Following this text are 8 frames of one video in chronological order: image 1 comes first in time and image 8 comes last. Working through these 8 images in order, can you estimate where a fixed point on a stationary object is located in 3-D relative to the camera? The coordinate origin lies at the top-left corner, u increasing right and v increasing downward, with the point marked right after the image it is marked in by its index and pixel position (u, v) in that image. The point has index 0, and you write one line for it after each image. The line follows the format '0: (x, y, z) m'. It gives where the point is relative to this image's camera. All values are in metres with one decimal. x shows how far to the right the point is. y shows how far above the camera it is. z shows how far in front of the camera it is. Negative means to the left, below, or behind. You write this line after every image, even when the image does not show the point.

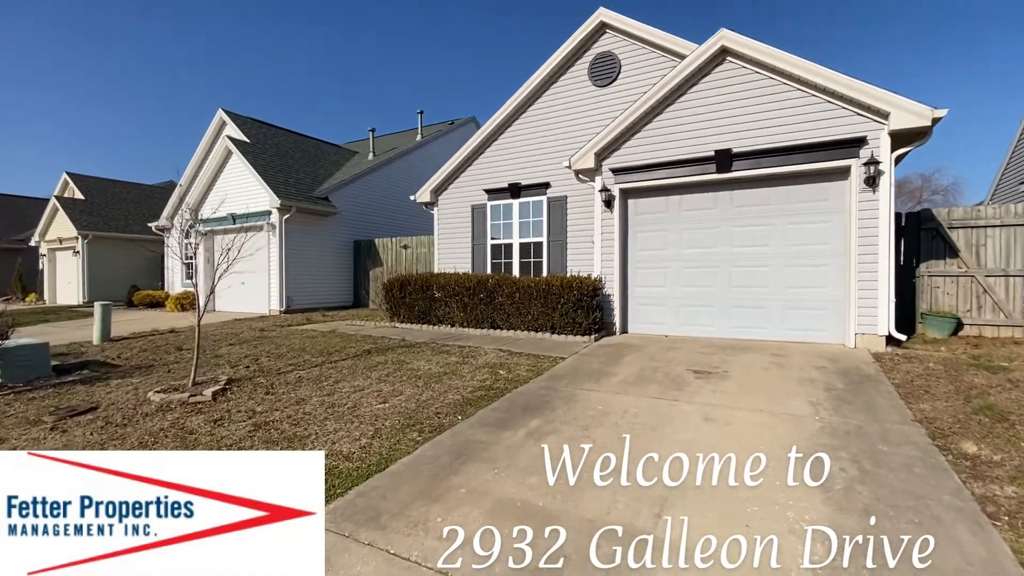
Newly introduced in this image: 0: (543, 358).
0: (+0.4, -1.0, +6.6) m
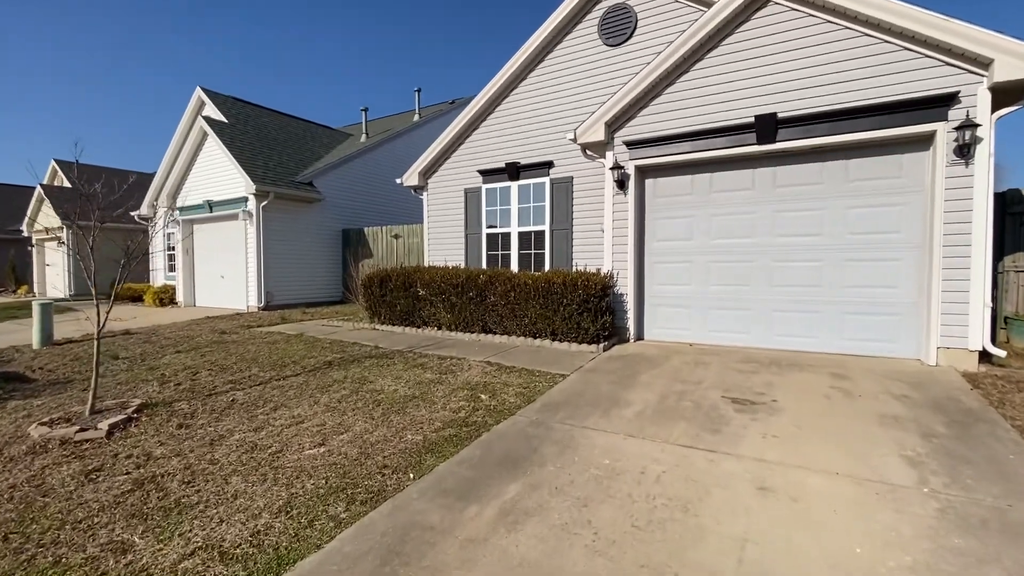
0: (+0.3, -1.0, +5.3) m
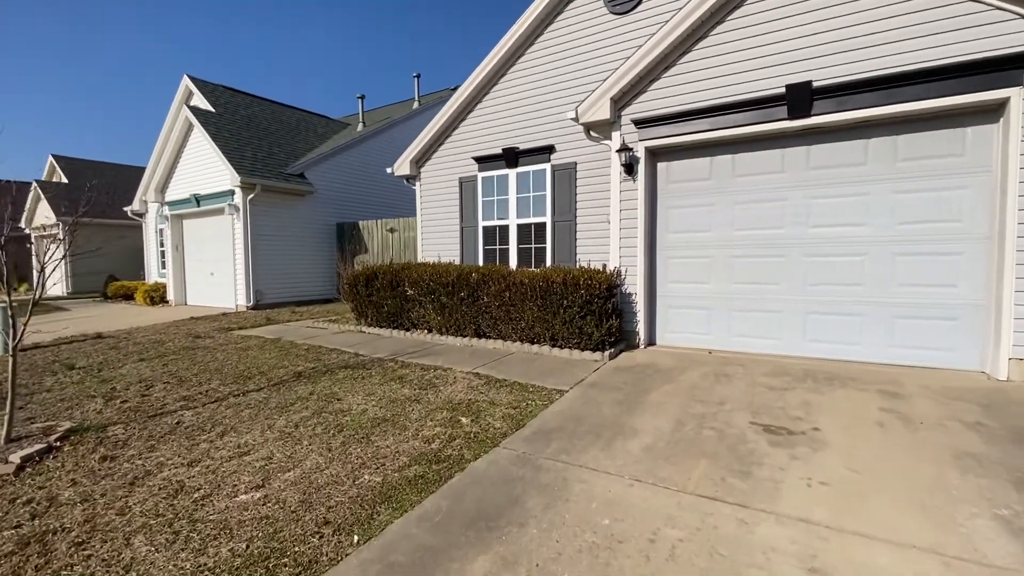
0: (+0.2, -1.0, +4.6) m
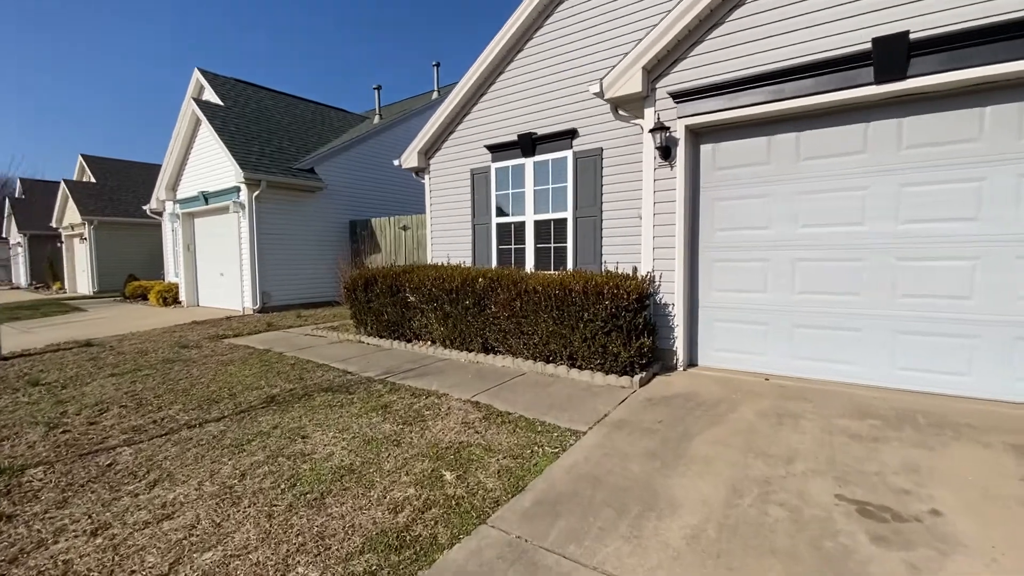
0: (+0.2, -1.1, +3.6) m
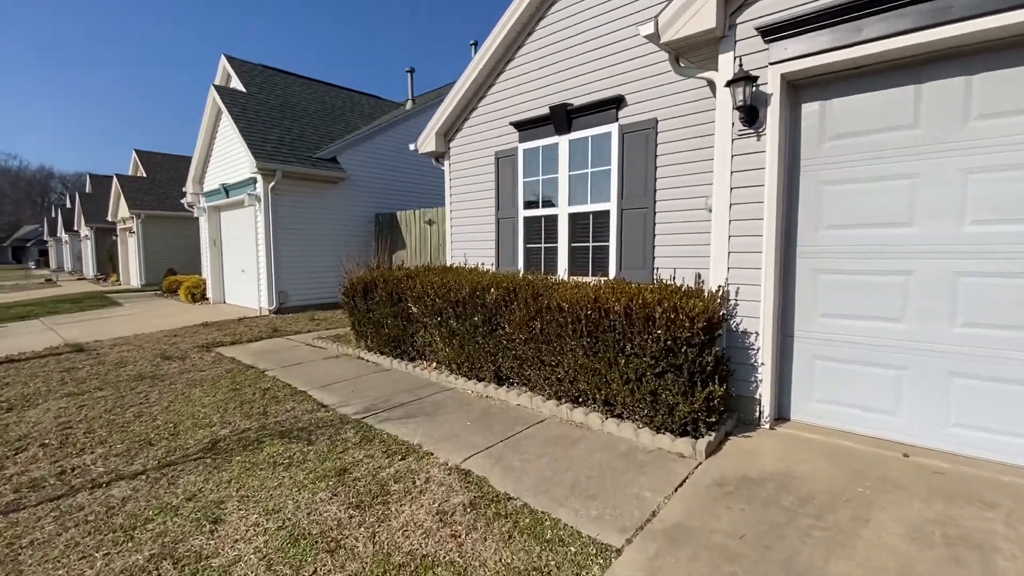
0: (+0.2, -1.2, +2.4) m
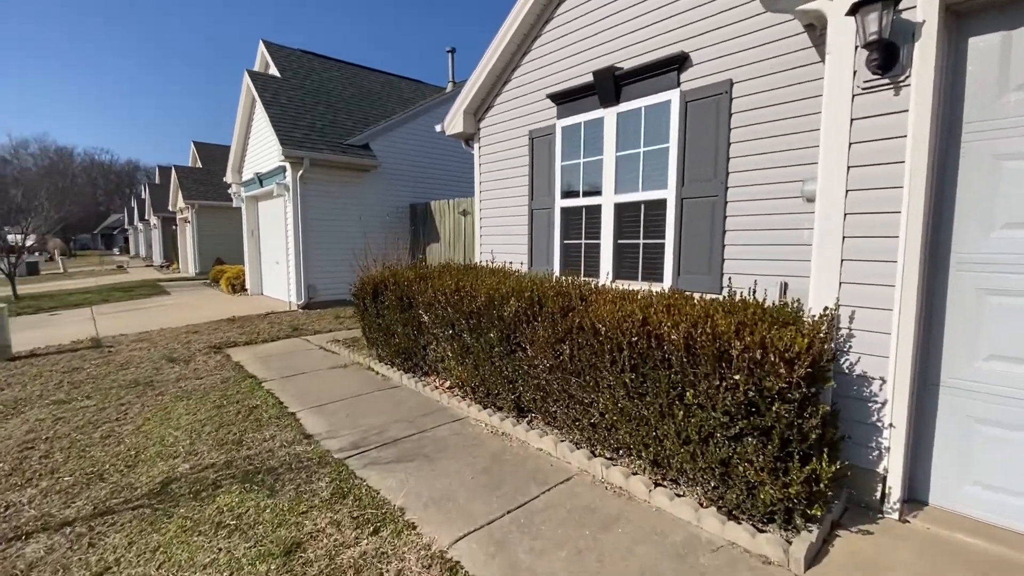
0: (+0.1, -1.4, +1.5) m
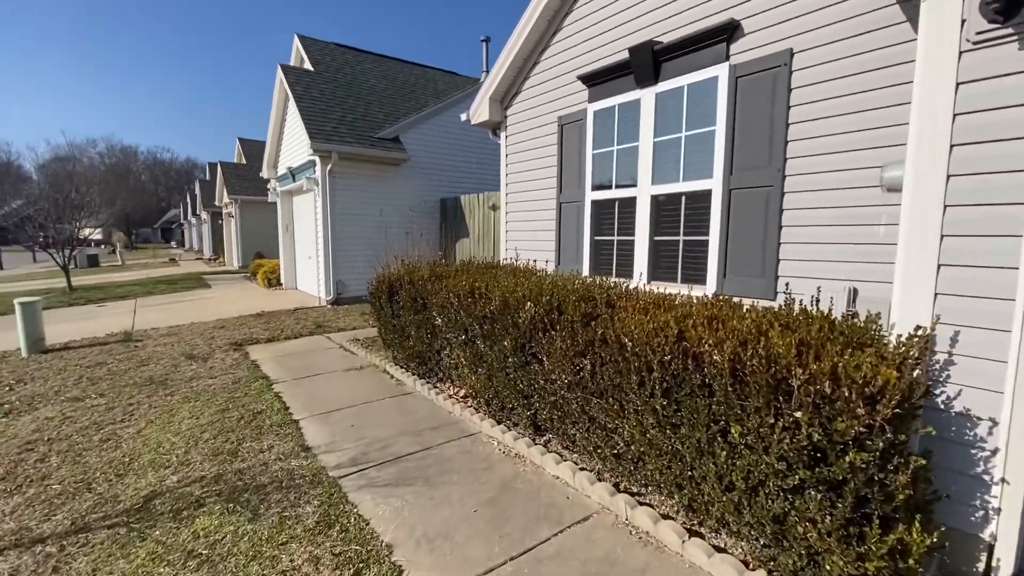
0: (+0.1, -1.4, +1.1) m
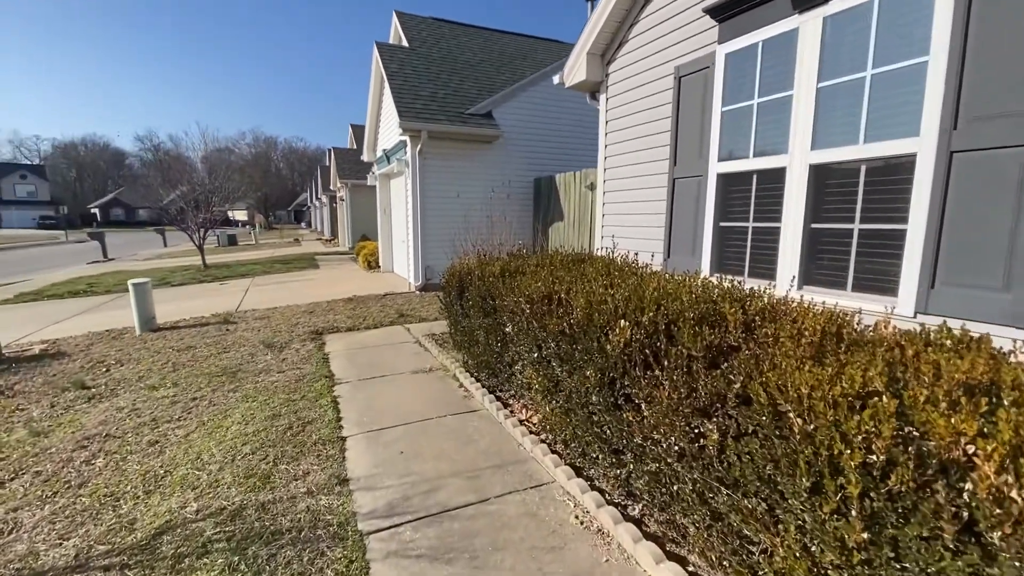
0: (0.0, -1.5, +0.3) m
